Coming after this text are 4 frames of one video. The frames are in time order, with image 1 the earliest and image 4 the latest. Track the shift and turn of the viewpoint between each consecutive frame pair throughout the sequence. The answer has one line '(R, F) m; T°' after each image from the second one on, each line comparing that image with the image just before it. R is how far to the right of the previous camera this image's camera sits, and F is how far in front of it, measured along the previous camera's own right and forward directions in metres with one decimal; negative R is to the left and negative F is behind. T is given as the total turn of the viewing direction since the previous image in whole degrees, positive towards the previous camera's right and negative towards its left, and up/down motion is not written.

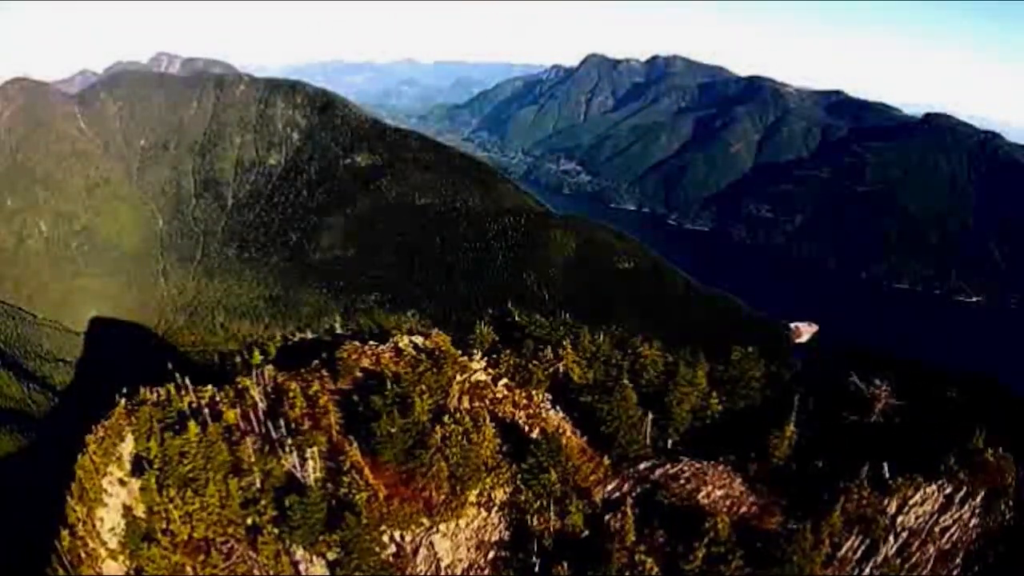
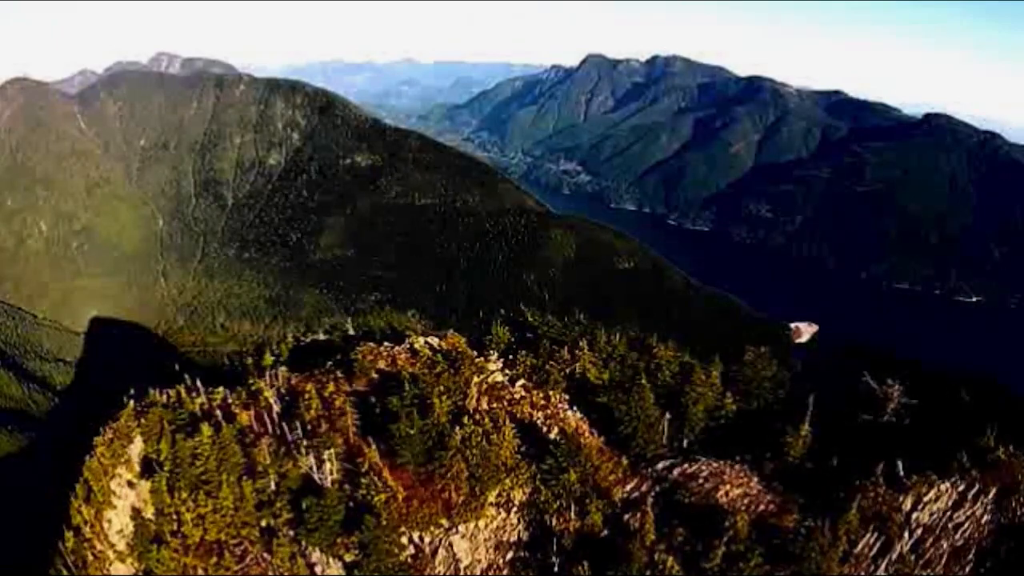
(-0.8, +0.3) m; 0°
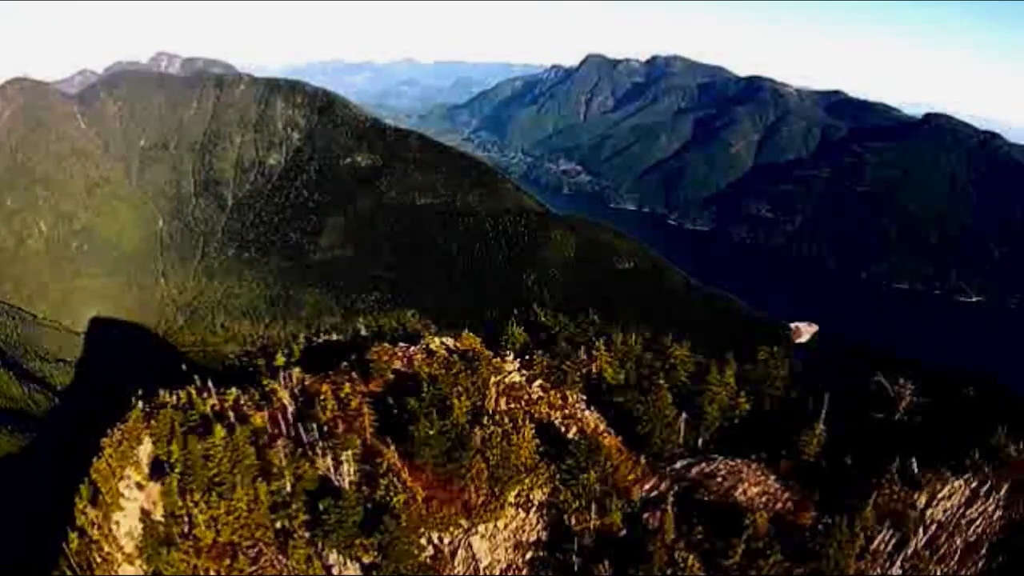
(-0.8, +0.2) m; 0°
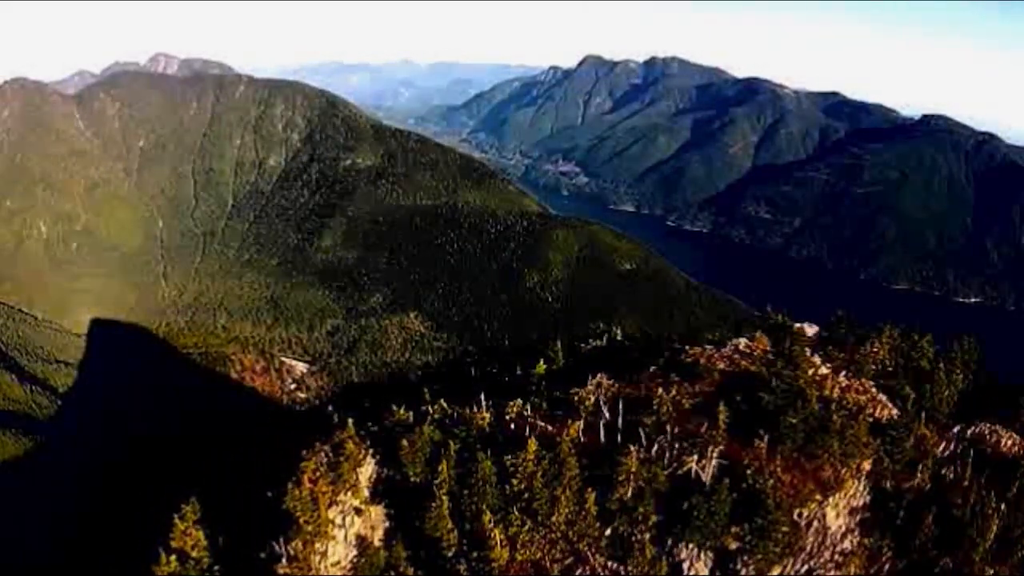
(-16.1, -1.1) m; 0°
